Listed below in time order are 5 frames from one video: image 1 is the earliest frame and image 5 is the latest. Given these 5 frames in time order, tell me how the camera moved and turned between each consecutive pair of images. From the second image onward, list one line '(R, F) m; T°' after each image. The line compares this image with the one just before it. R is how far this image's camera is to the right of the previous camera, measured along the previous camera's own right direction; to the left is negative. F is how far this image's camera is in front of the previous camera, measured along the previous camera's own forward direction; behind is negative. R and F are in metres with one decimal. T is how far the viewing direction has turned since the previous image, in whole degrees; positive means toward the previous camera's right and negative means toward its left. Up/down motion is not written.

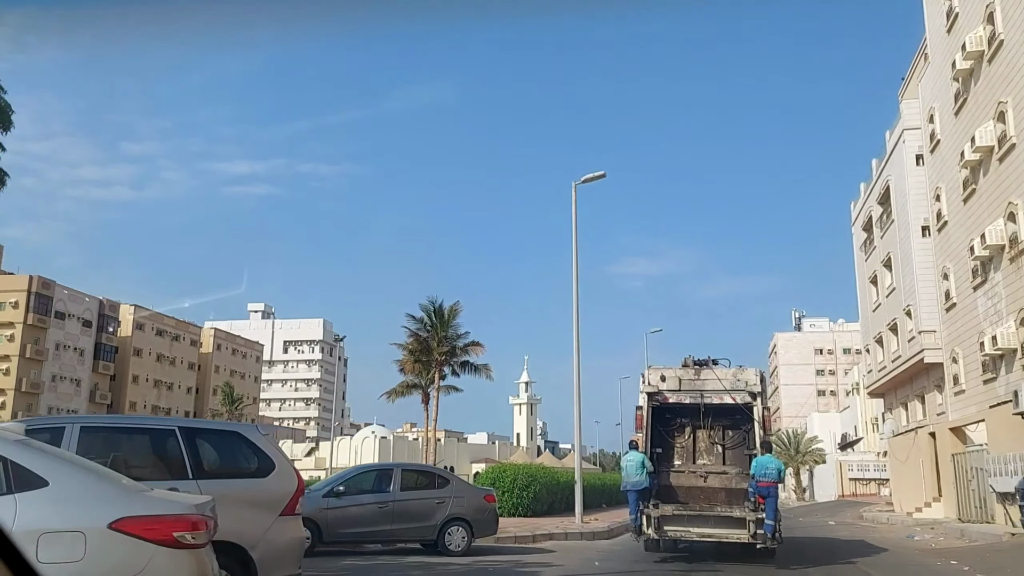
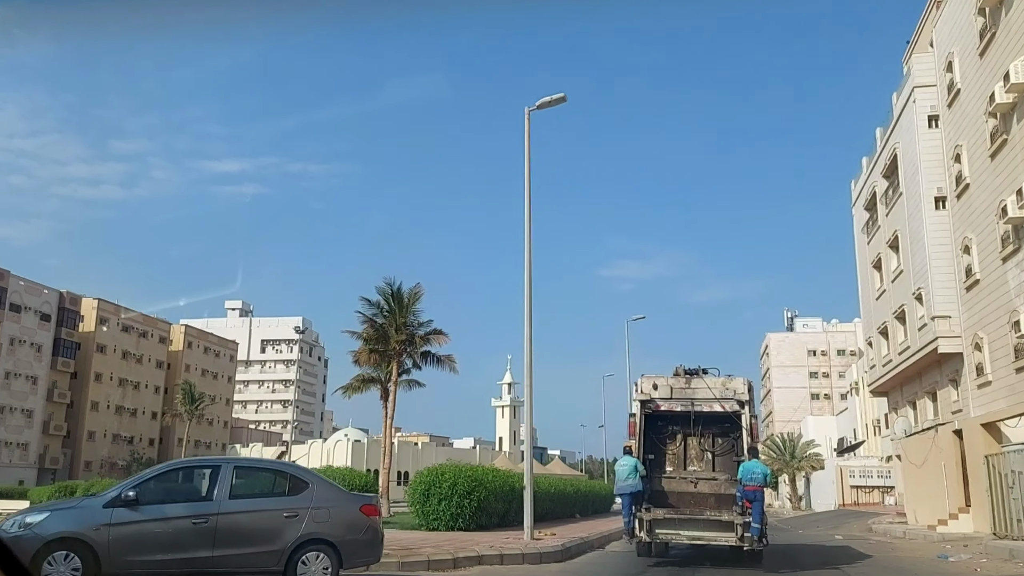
(+1.1, +4.1) m; +1°
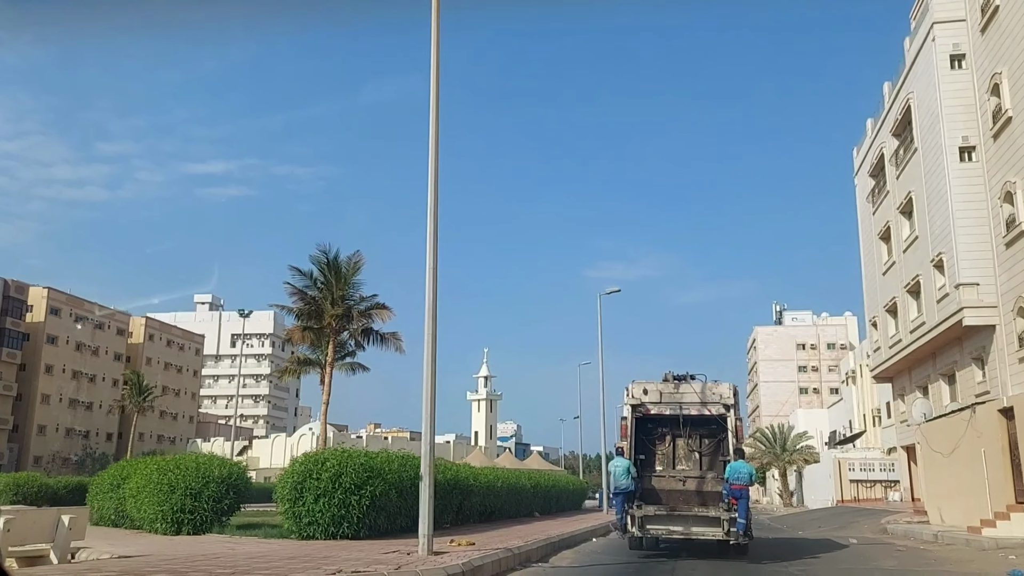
(+1.3, +4.9) m; +1°
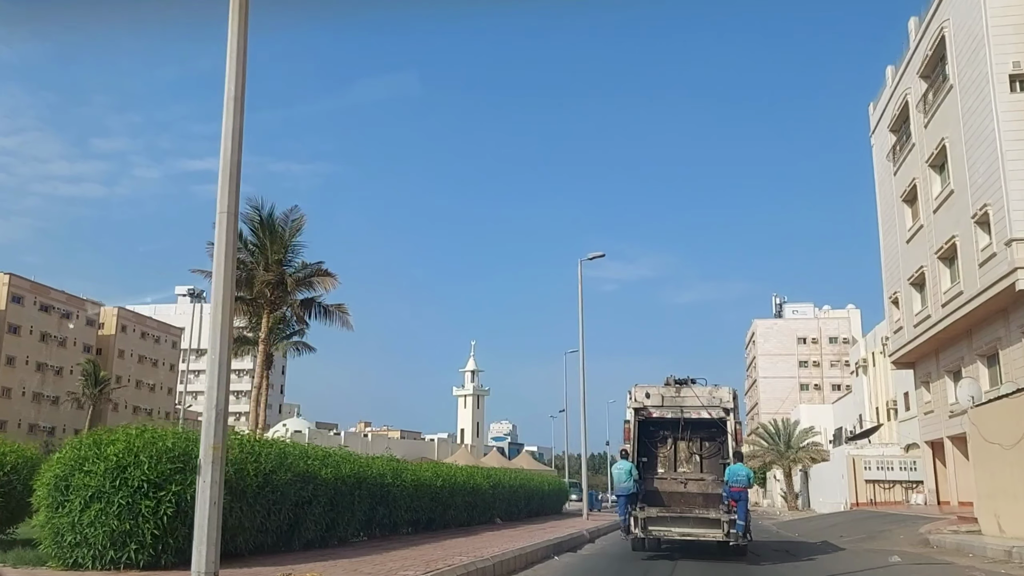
(+1.1, +4.7) m; 0°
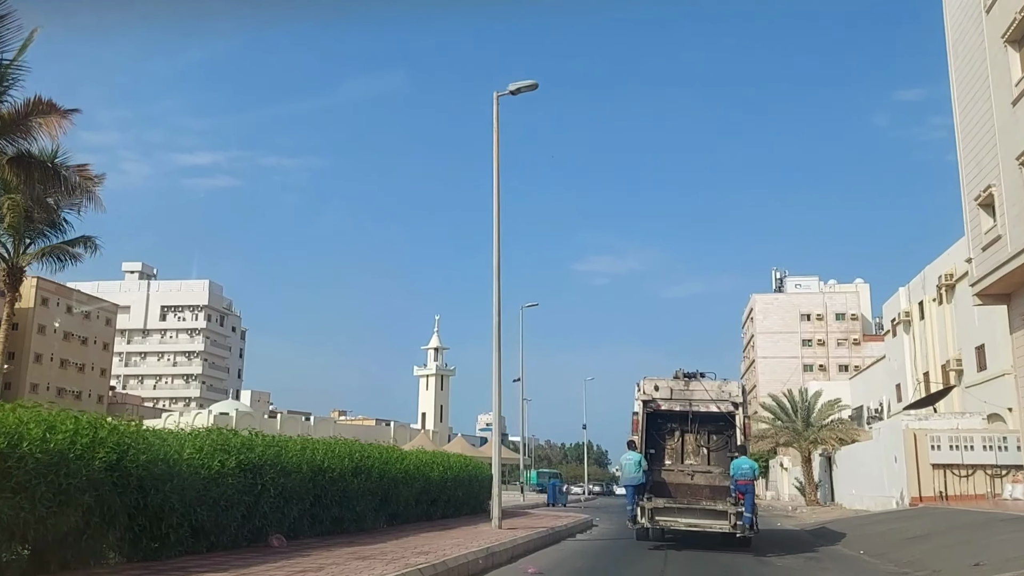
(+2.5, +11.1) m; +1°
